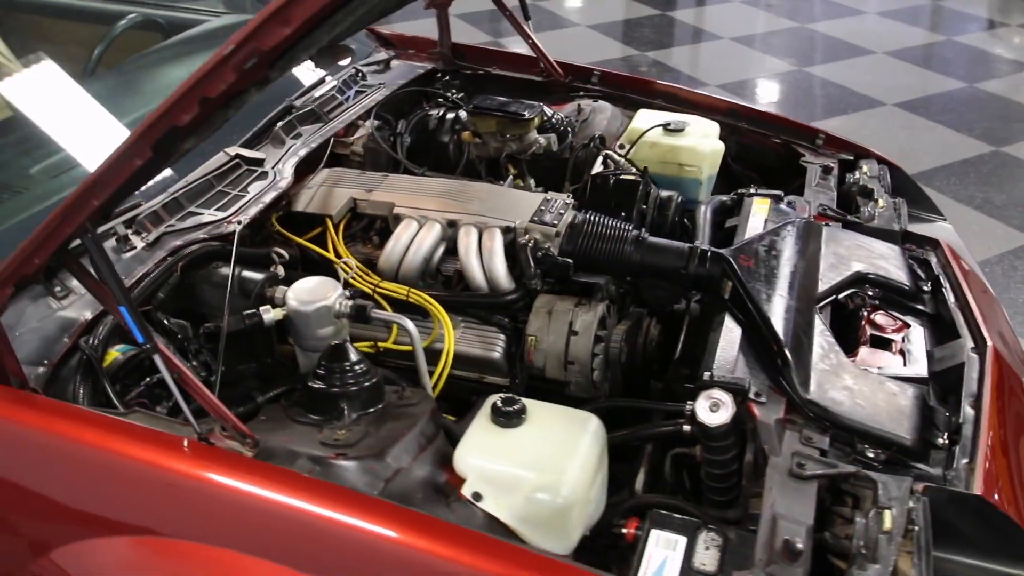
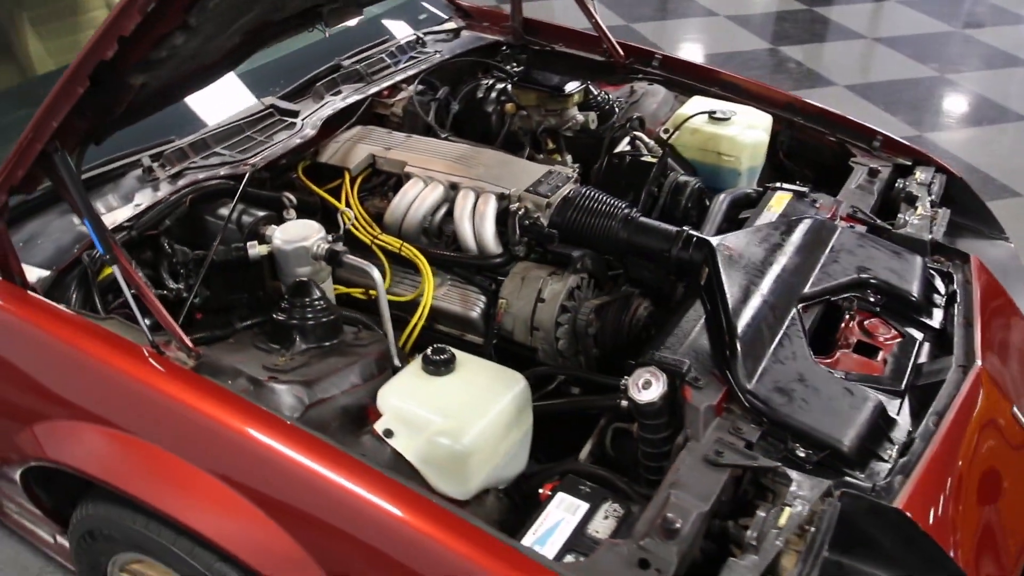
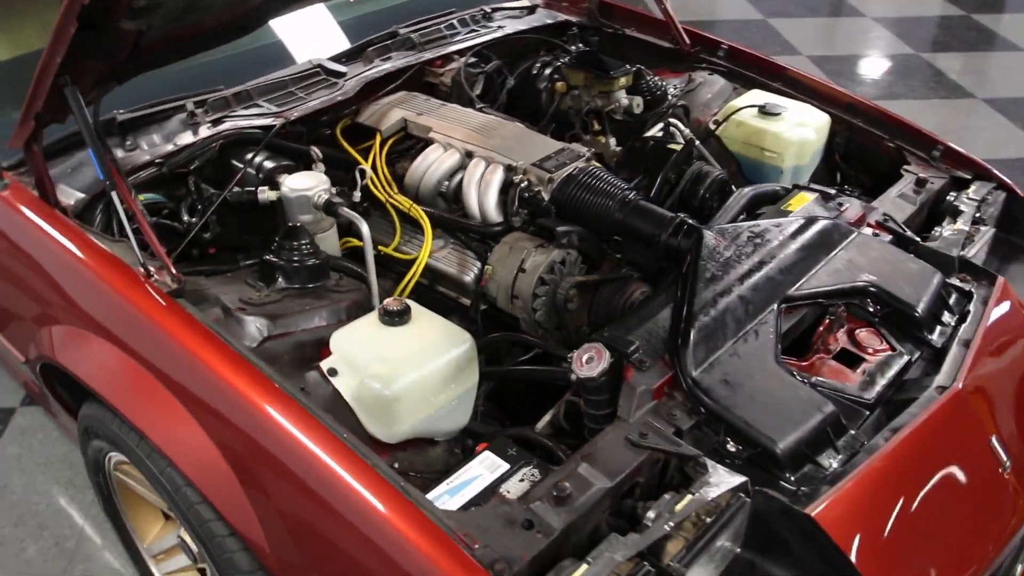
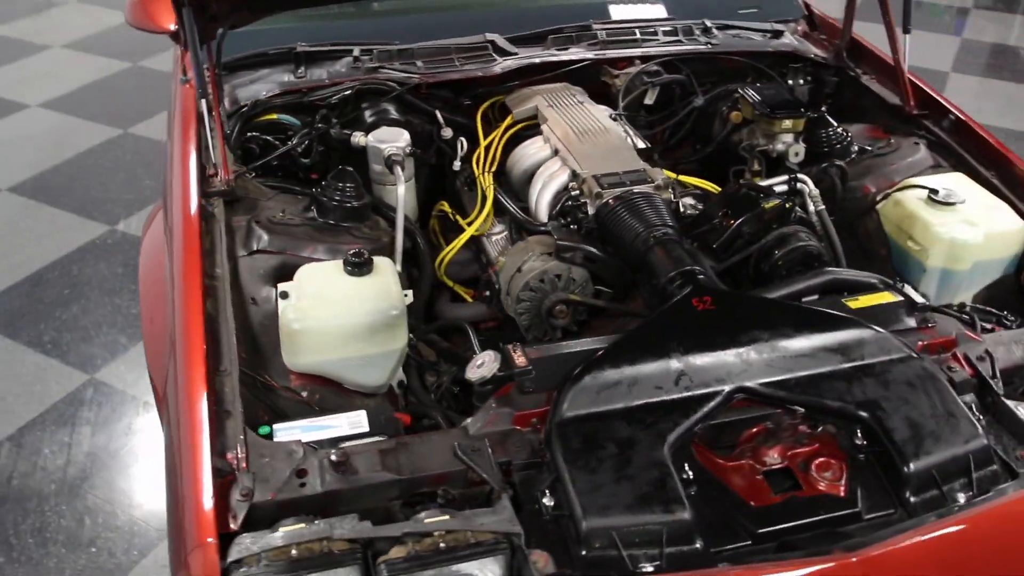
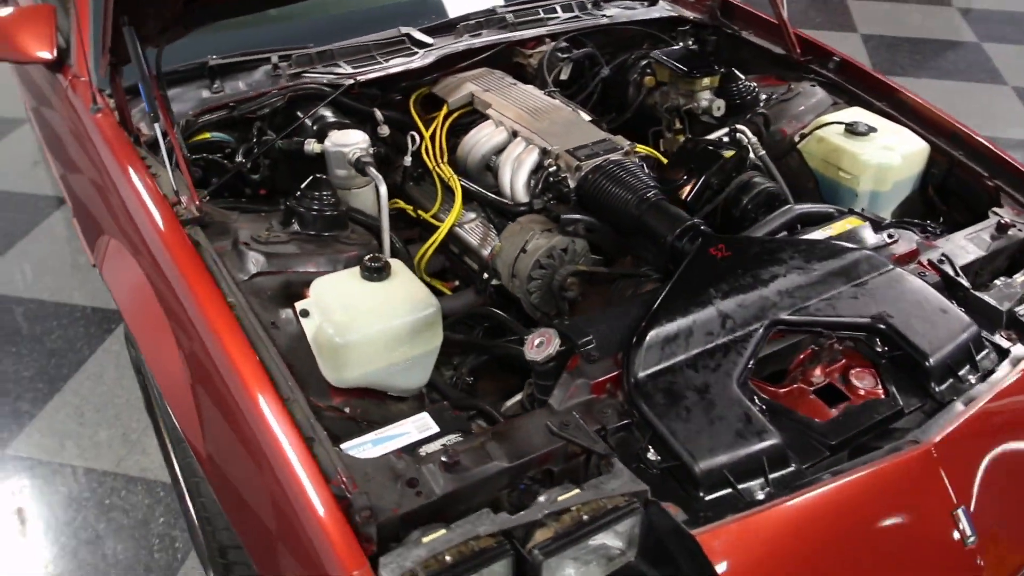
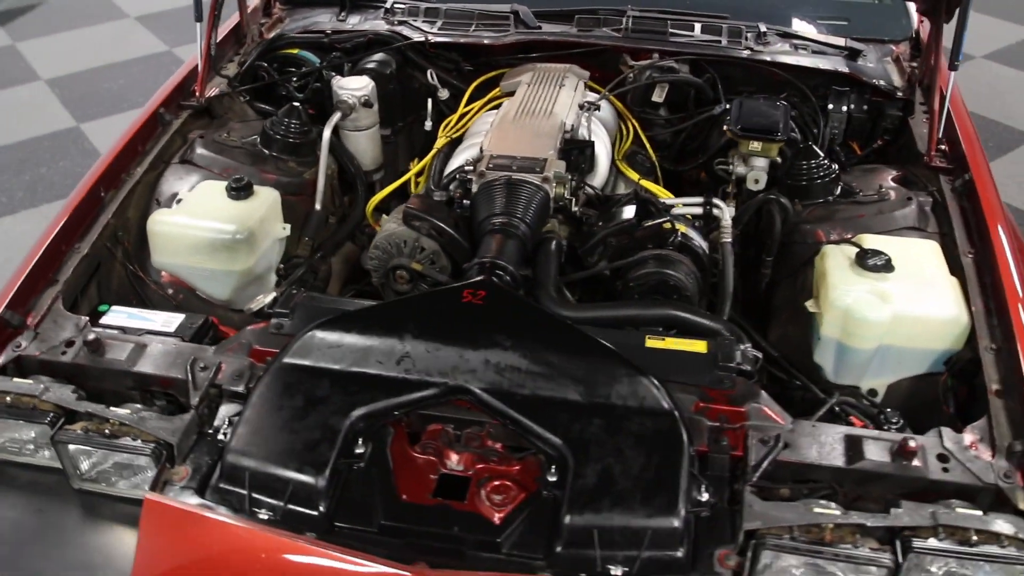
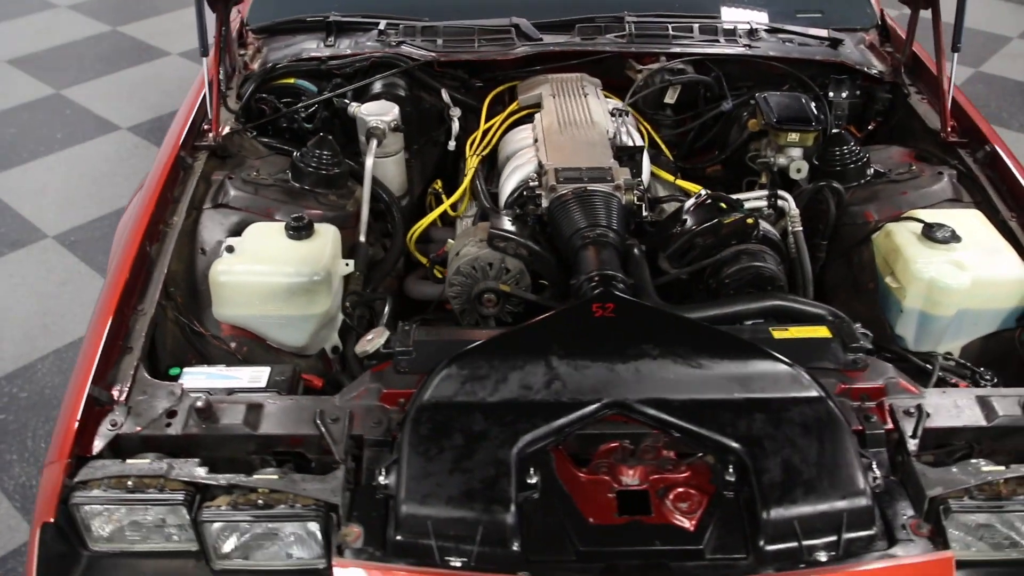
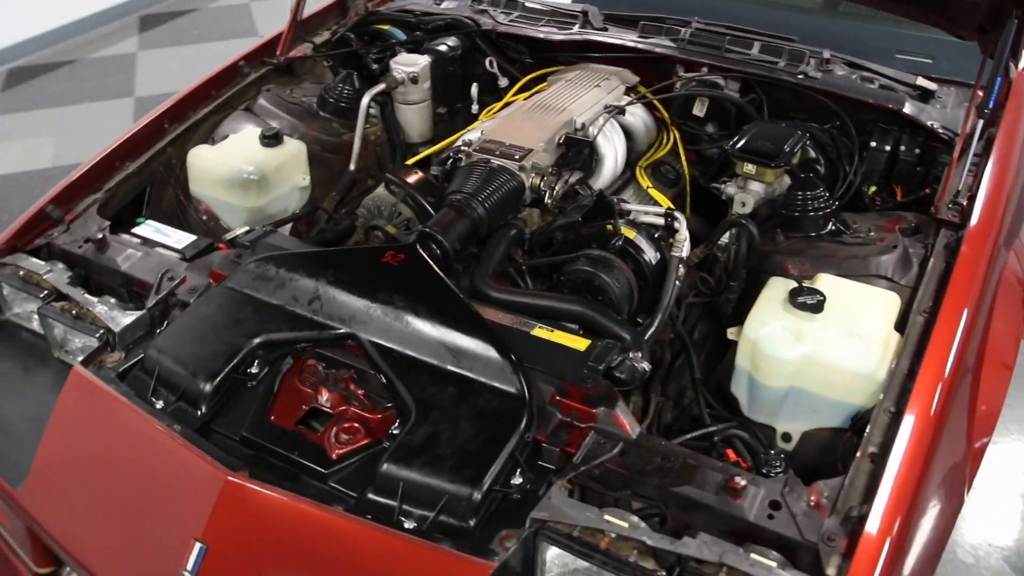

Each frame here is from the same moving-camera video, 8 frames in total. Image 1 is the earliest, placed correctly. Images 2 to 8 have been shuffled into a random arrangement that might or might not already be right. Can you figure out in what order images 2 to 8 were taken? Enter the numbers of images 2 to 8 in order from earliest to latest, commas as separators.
2, 3, 5, 4, 7, 6, 8
